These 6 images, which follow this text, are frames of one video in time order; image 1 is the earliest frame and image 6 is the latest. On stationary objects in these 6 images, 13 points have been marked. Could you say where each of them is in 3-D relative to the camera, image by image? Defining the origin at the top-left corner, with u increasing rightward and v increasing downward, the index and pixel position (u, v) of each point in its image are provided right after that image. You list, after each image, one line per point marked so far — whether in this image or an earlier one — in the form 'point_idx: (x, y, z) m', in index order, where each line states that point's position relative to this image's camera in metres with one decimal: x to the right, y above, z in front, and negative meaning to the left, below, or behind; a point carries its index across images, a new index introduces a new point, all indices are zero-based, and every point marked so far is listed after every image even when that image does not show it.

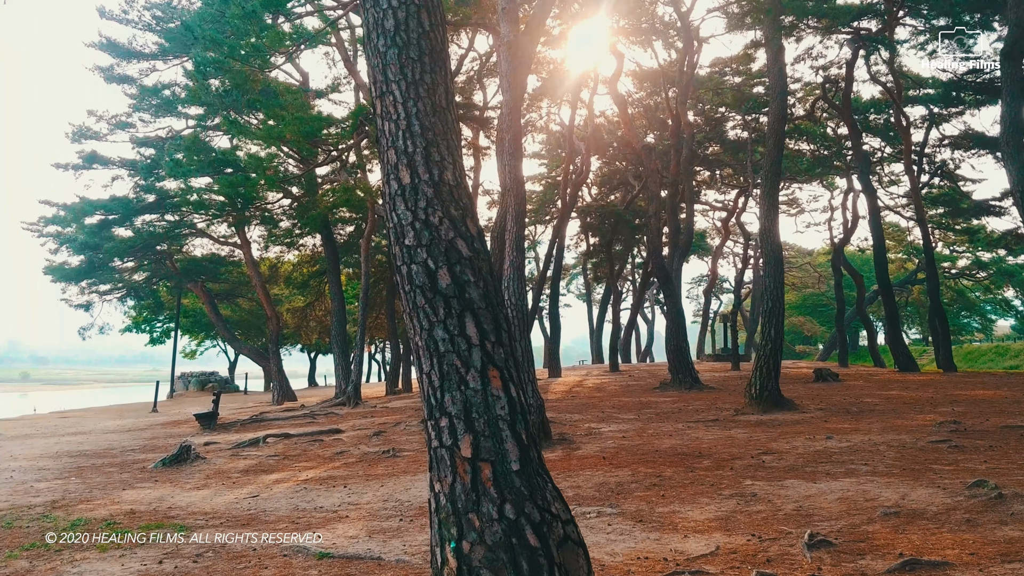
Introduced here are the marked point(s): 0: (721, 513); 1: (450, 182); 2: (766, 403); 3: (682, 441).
0: (+1.6, -1.7, +7.1) m
1: (-0.3, +0.5, +4.1) m
2: (+4.1, -1.9, +15.1) m
3: (+2.0, -1.8, +11.1) m
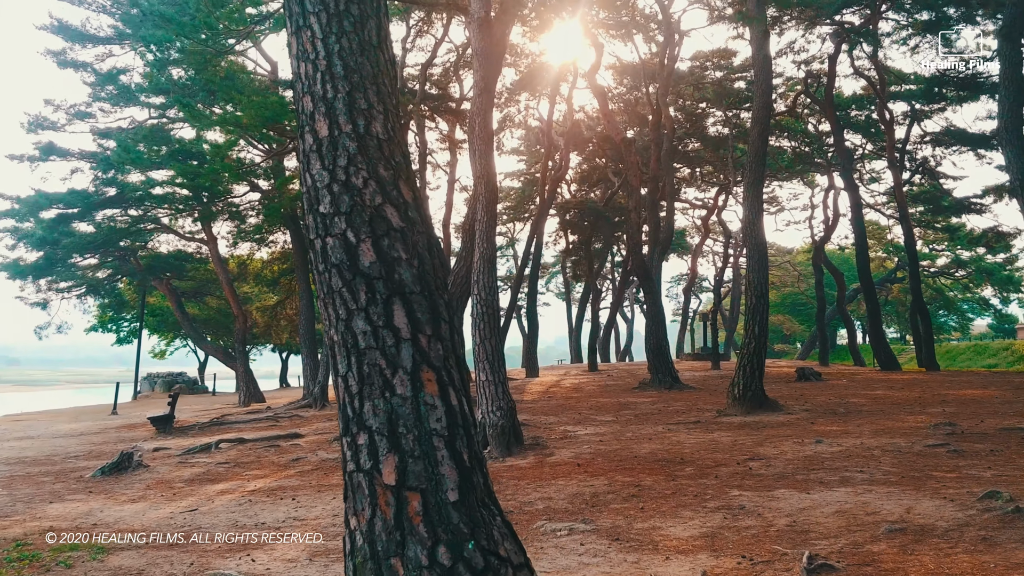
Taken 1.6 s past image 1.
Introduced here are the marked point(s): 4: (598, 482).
0: (+1.3, -1.6, +6.4) m
1: (-0.5, +0.5, +3.3) m
2: (+3.7, -1.8, +14.4) m
3: (+1.7, -1.8, +10.4) m
4: (+0.8, -1.7, +8.3) m
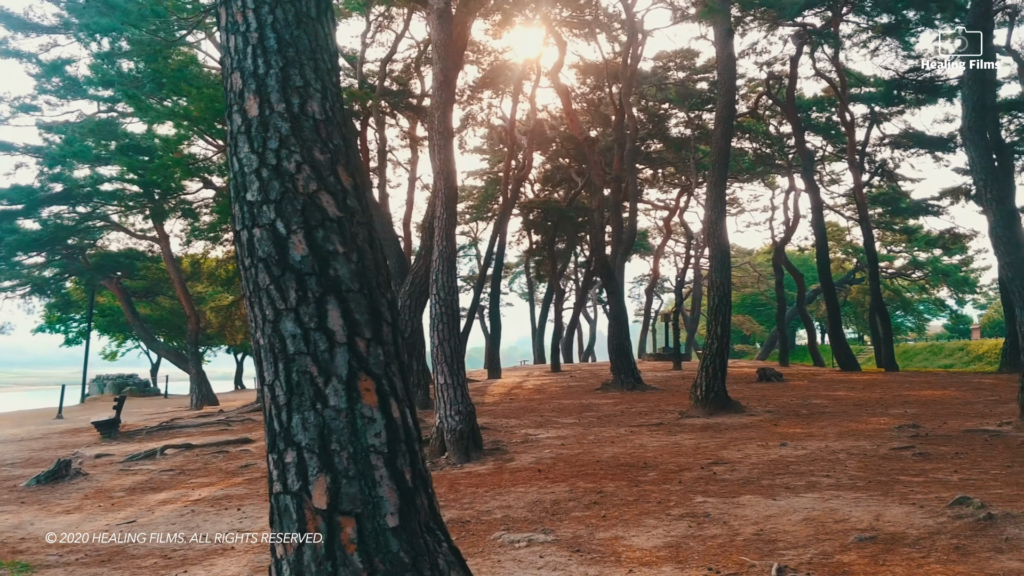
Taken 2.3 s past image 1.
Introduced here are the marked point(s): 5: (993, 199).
0: (+1.0, -1.6, +6.1) m
1: (-0.6, +0.6, +3.0) m
2: (+3.1, -1.8, +14.2) m
3: (+1.2, -1.8, +10.1) m
4: (+0.4, -1.7, +8.0) m
5: (+5.6, +1.0, +10.8) m
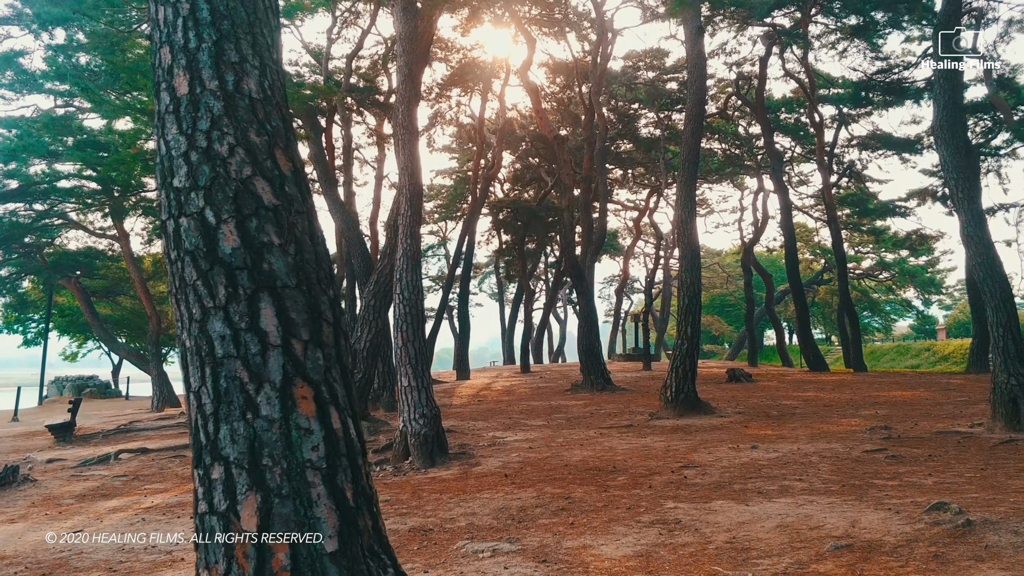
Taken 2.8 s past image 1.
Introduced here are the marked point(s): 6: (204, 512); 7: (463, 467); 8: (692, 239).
0: (+0.8, -1.6, +5.9) m
1: (-0.8, +0.6, +2.7) m
2: (+2.6, -1.8, +14.1) m
3: (+0.9, -1.8, +9.9) m
4: (+0.1, -1.7, +7.8) m
5: (+5.2, +1.0, +10.7) m
6: (-0.8, -0.6, +2.3) m
7: (-0.5, -1.8, +9.3) m
8: (+2.8, +0.8, +14.5) m
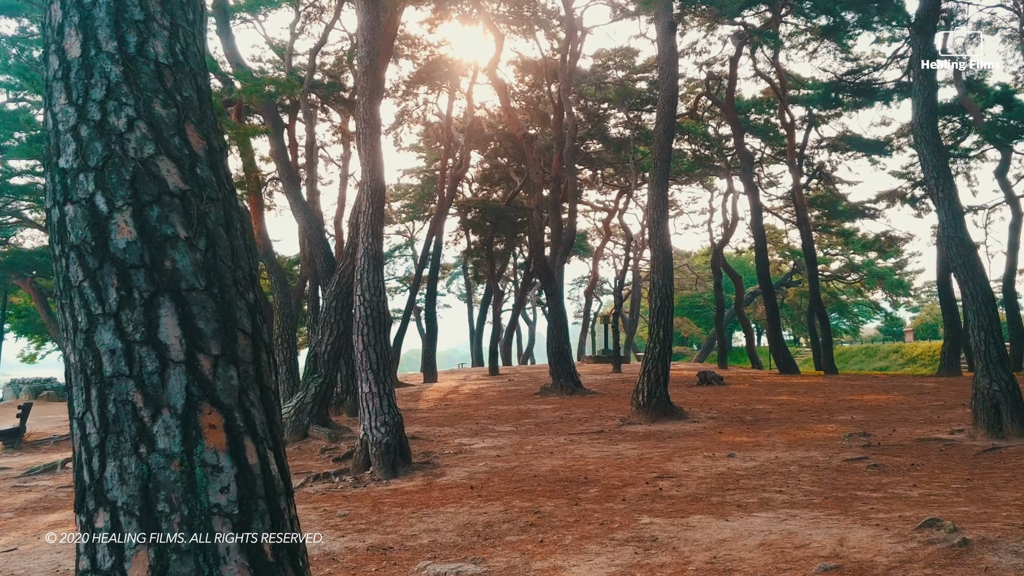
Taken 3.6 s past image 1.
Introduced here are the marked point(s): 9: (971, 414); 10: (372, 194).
0: (+0.6, -1.6, +5.5) m
1: (-0.9, +0.6, +2.3) m
2: (+2.1, -1.8, +13.7) m
3: (+0.5, -1.8, +9.5) m
4: (-0.2, -1.7, +7.3) m
5: (+4.9, +1.0, +10.4) m
6: (-0.9, -0.6, +1.9) m
7: (-0.8, -1.8, +8.9) m
8: (+2.3, +0.7, +14.1) m
9: (+5.9, -1.6, +12.0) m
10: (-1.5, +1.0, +10.1) m
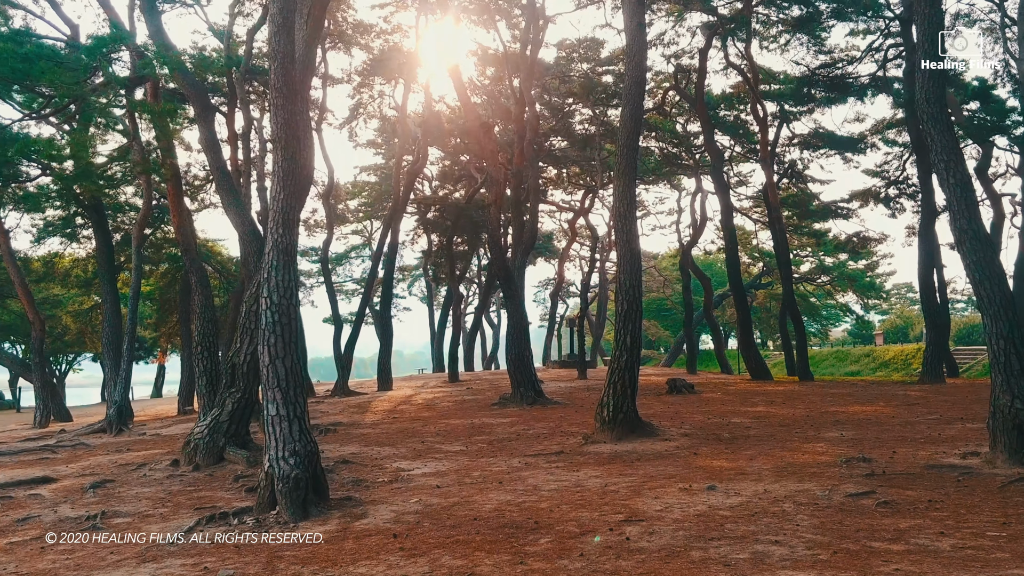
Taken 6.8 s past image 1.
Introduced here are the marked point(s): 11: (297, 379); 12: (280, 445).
0: (+0.2, -1.6, +3.9) m
1: (-1.1, +0.6, +0.7) m
2: (+1.4, -1.8, +12.2) m
3: (0.0, -1.8, +7.9) m
4: (-0.6, -1.7, +5.8) m
5: (+4.3, +1.0, +9.1) m
6: (-1.1, -0.6, +0.3) m
7: (-1.3, -1.8, +7.3) m
8: (+1.6, +0.7, +12.7) m
9: (+5.3, -1.6, +10.7) m
10: (-2.1, +1.0, +8.5) m
11: (-1.8, -0.8, +7.9) m
12: (-1.9, -1.3, +7.7) m
